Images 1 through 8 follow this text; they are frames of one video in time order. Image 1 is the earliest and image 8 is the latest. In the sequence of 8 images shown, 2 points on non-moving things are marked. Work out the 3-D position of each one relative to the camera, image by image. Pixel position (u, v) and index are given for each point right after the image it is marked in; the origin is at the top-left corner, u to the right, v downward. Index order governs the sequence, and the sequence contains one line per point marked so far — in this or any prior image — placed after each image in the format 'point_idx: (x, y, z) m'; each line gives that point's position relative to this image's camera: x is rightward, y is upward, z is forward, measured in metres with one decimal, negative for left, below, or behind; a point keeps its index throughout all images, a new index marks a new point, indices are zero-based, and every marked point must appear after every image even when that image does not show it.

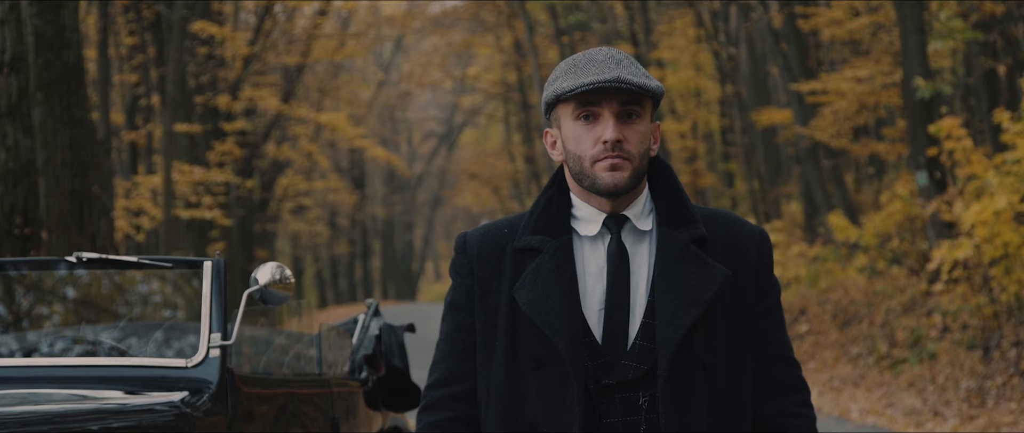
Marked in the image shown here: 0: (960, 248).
0: (+3.6, -0.3, +12.4) m
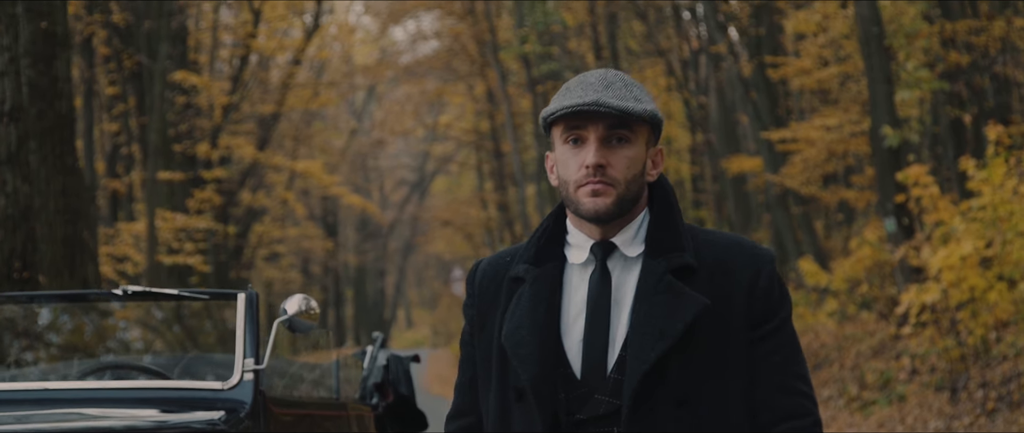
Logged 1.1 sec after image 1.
0: (+3.4, -0.6, +12.8) m
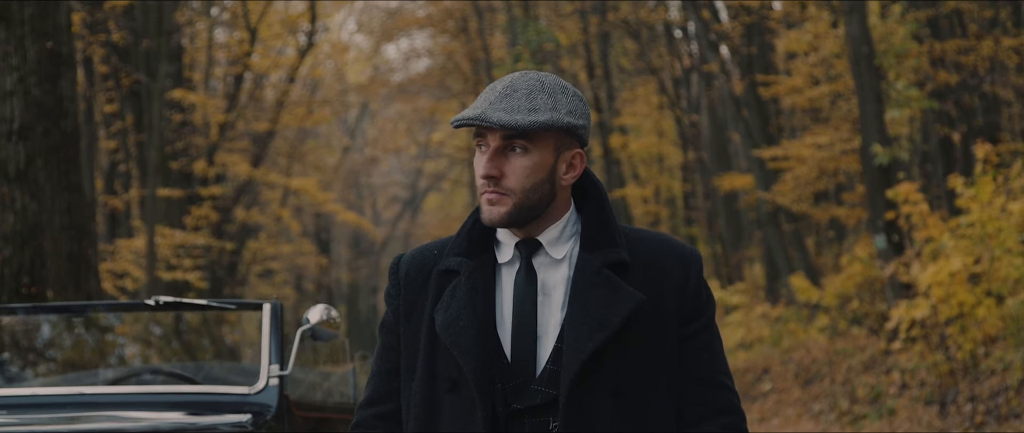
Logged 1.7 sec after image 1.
0: (+3.4, -0.8, +13.0) m
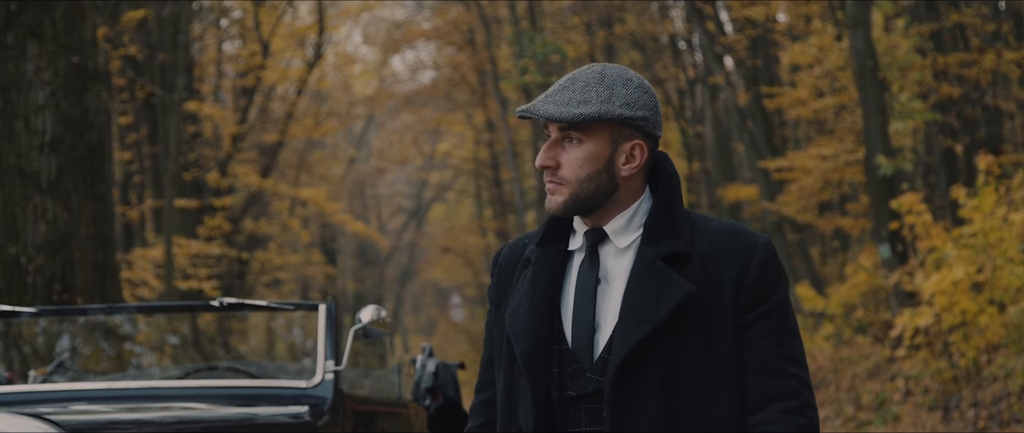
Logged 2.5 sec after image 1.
0: (+3.5, -0.9, +13.3) m
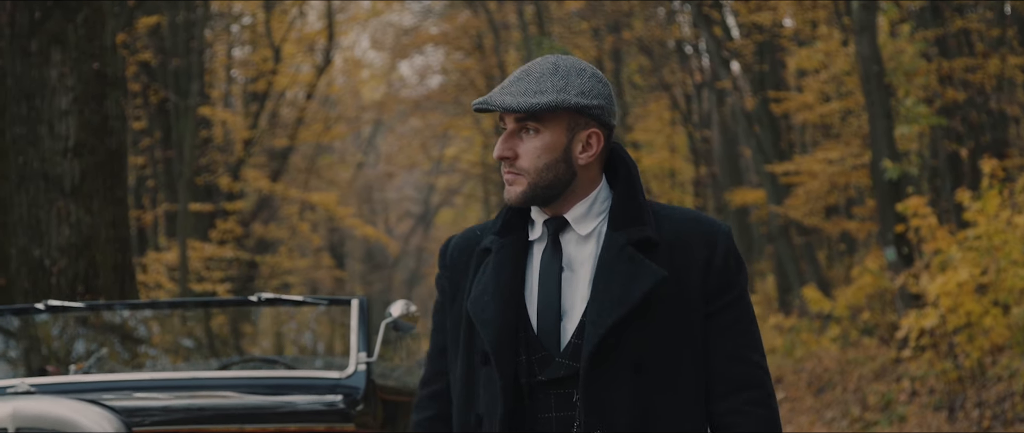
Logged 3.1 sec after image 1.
0: (+3.6, -0.9, +13.5) m
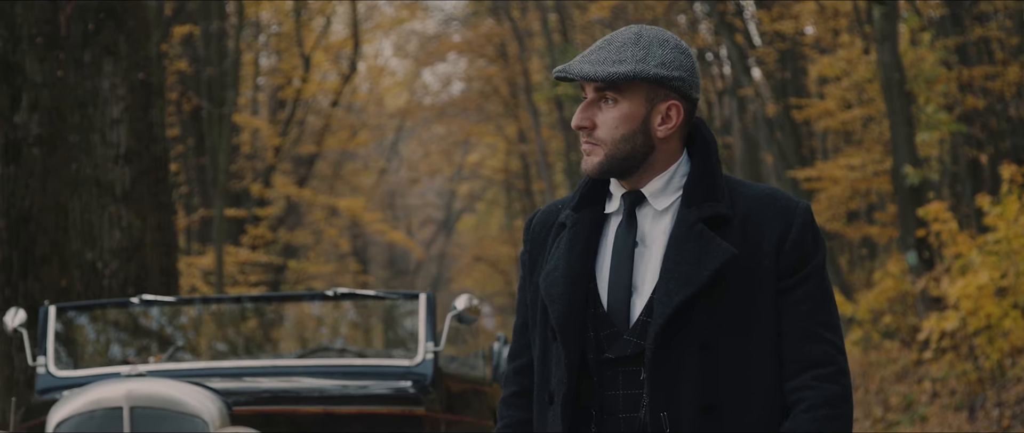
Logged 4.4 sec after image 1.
0: (+3.9, -0.9, +13.8) m
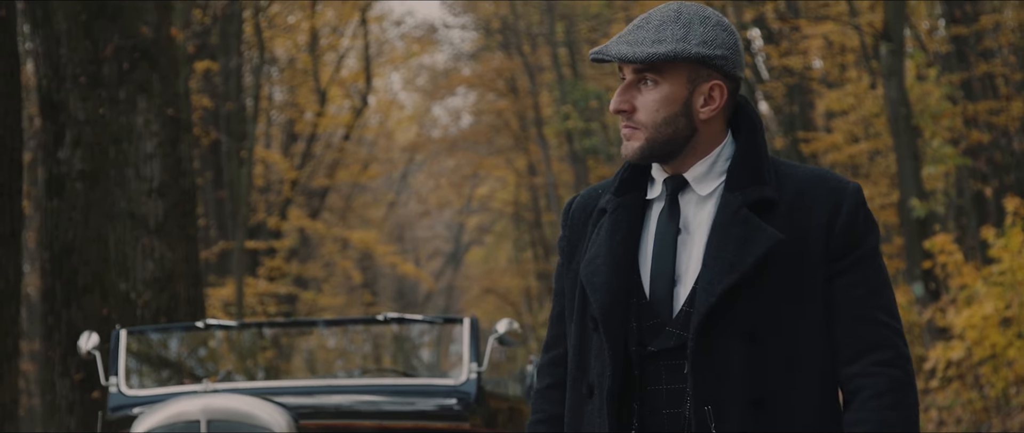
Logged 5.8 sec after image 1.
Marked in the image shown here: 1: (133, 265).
0: (+4.0, -1.2, +14.2) m
1: (-2.7, -0.4, +11.3) m
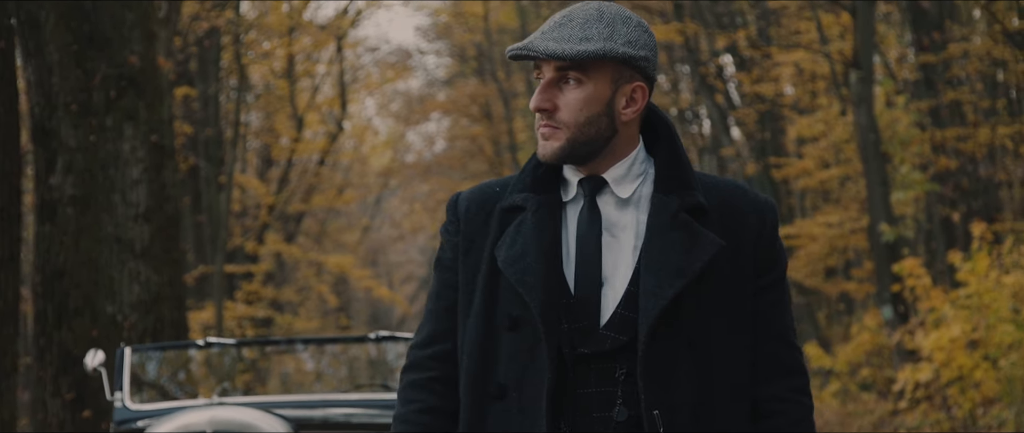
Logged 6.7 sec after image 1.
0: (+3.8, -1.4, +14.5) m
1: (-2.9, -0.5, +11.5) m
